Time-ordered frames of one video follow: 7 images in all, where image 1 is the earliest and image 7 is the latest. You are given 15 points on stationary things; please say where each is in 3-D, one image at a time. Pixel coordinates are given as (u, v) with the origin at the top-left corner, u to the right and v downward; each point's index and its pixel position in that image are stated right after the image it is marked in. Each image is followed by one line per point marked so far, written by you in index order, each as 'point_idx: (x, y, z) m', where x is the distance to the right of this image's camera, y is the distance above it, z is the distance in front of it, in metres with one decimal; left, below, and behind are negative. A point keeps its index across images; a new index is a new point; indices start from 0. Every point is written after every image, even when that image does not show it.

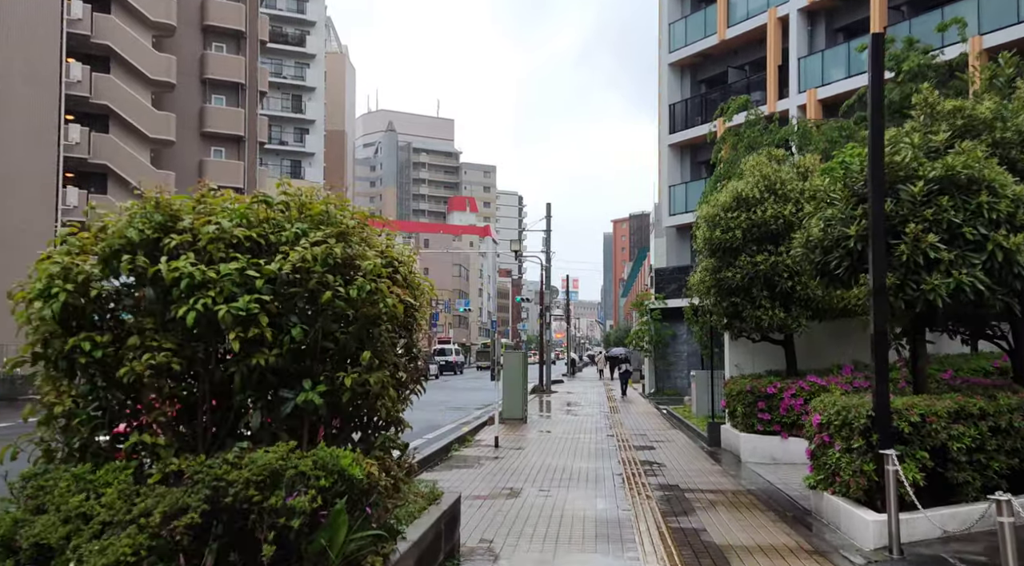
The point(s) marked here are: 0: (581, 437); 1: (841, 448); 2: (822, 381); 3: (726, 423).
0: (+1.4, -3.2, +14.9) m
1: (+3.0, -1.5, +6.6) m
2: (+4.7, -1.5, +11.1) m
3: (+3.8, -2.5, +13.0) m
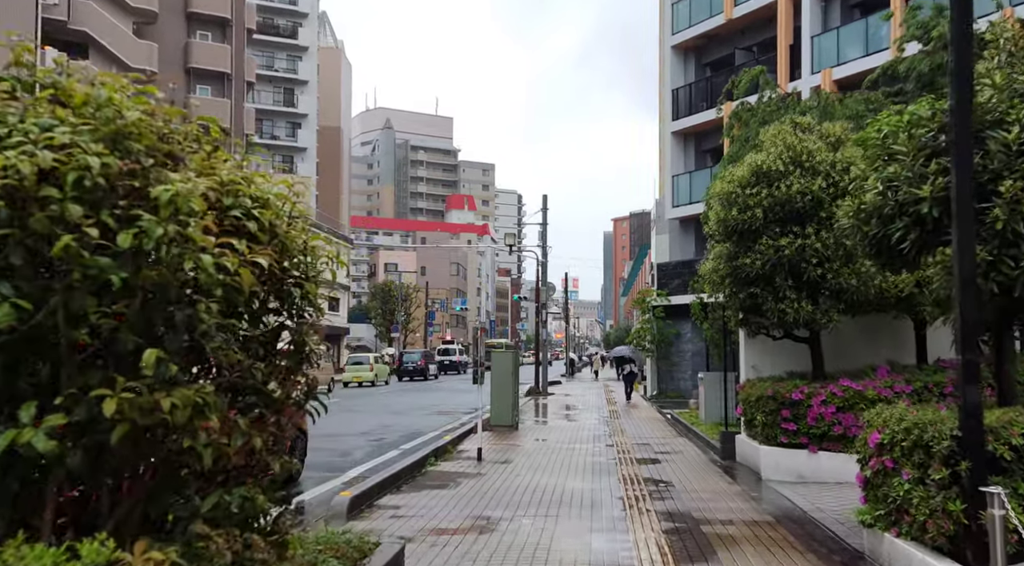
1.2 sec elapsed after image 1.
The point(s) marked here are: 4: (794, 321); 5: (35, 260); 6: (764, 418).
0: (+1.2, -3.0, +13.3) m
1: (+2.8, -1.4, +5.0) m
2: (+4.5, -1.3, +9.5) m
3: (+3.6, -2.3, +11.4) m
4: (+3.7, -0.5, +9.5) m
5: (-1.2, +0.1, +1.8) m
6: (+3.4, -1.9, +9.9) m
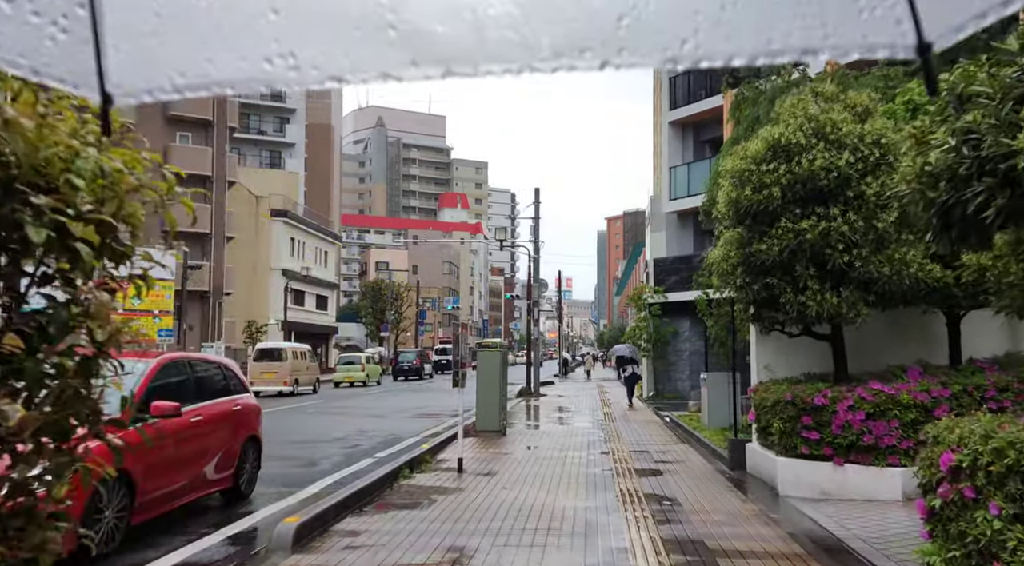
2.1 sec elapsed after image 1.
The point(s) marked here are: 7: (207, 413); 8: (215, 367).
0: (+0.9, -2.9, +12.0) m
1: (+2.6, -1.2, +3.8) m
2: (+4.3, -1.2, +8.3) m
3: (+3.4, -2.2, +10.2) m
4: (+3.5, -0.4, +8.3) m
5: (-1.4, +0.2, +0.6) m
6: (+3.2, -1.7, +8.7) m
7: (-3.2, -1.4, +7.6) m
8: (-3.4, -1.0, +8.3) m
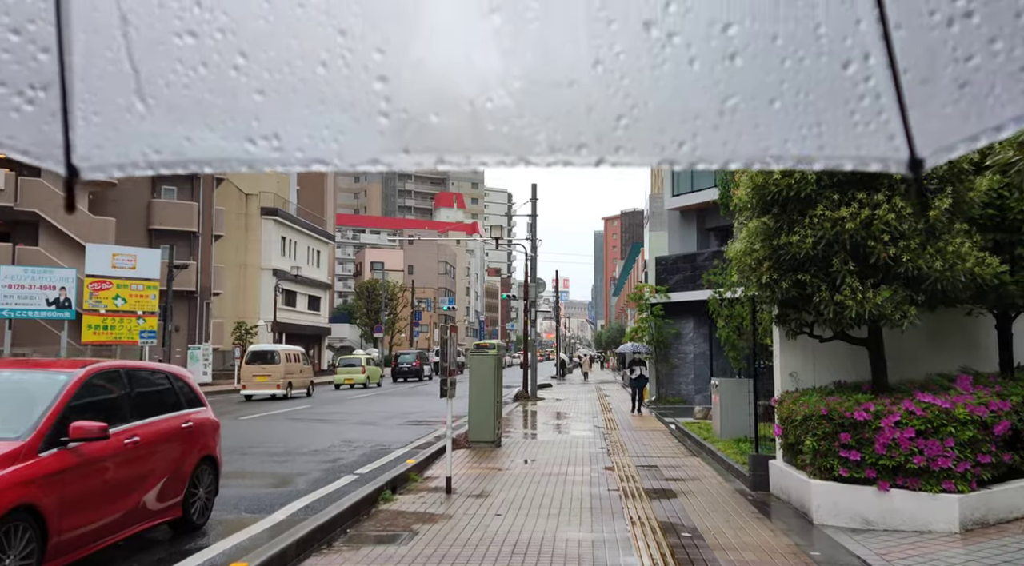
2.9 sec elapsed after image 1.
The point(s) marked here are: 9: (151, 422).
0: (+0.9, -2.8, +10.9) m
1: (+2.6, -1.2, +2.7) m
2: (+4.2, -1.1, +7.2) m
3: (+3.3, -2.2, +9.1) m
4: (+3.4, -0.3, +7.2) m
5: (-1.4, +0.2, -0.5) m
6: (+3.2, -1.7, +7.6) m
7: (-3.2, -1.3, +6.5) m
8: (-3.5, -0.9, +7.2) m
9: (-3.3, -1.3, +6.6) m
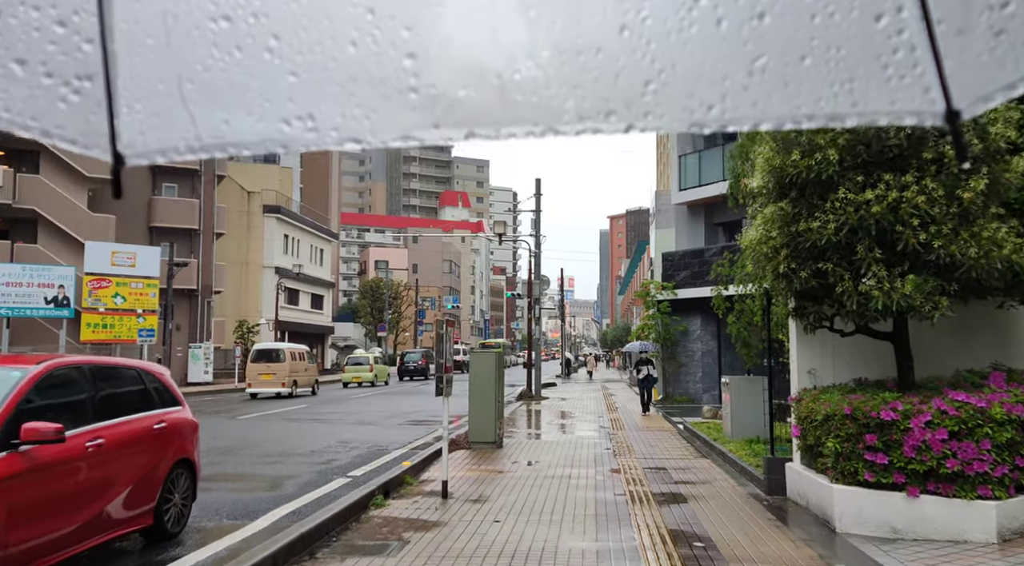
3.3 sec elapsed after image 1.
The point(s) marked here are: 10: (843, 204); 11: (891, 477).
0: (+0.9, -2.7, +10.4) m
1: (+2.5, -1.1, +2.2) m
2: (+4.2, -1.0, +6.6) m
3: (+3.3, -2.1, +8.6) m
4: (+3.4, -0.2, +6.7) m
5: (-1.5, +0.3, -1.0) m
6: (+3.1, -1.6, +7.0) m
7: (-3.3, -1.2, +5.9) m
8: (-3.5, -0.9, +6.7) m
9: (-3.3, -1.2, +6.1) m
10: (+3.1, +0.7, +6.8) m
11: (+3.5, -1.8, +6.7) m
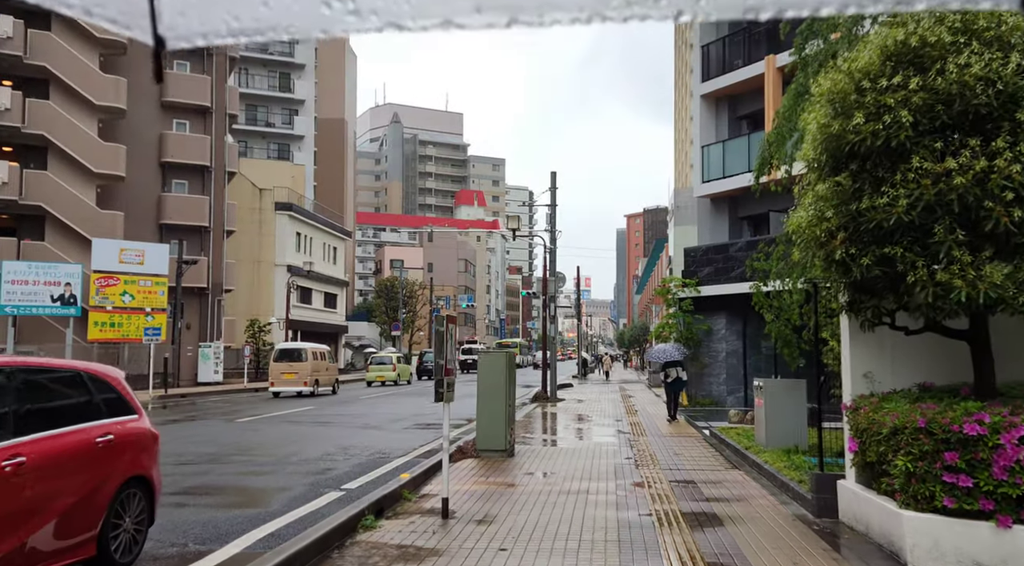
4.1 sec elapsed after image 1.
0: (+1.0, -2.6, +9.3) m
1: (+2.5, -1.0, +1.1) m
2: (+4.3, -0.9, +5.5) m
3: (+3.4, -2.0, +7.4) m
4: (+3.5, -0.1, +5.5) m
5: (-1.6, +0.4, -2.0) m
6: (+3.2, -1.5, +5.9) m
7: (-3.2, -1.1, +5.0) m
8: (-3.4, -0.8, +5.7) m
9: (-3.3, -1.1, +5.1) m
10: (+3.2, +0.8, +5.7) m
11: (+3.6, -1.7, +5.6) m
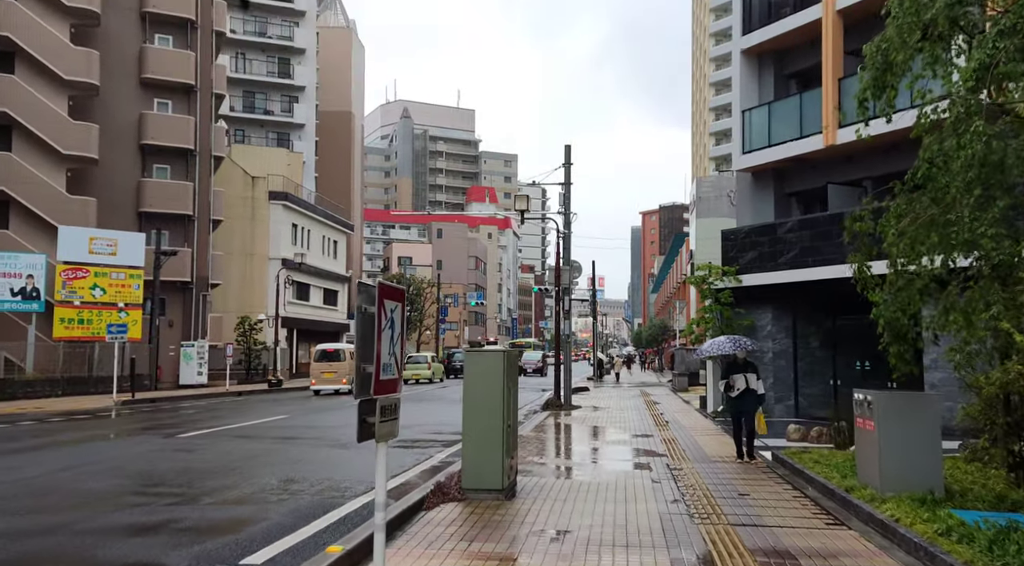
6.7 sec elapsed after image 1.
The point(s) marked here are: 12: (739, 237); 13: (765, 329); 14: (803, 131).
0: (+1.0, -2.3, +5.9) m
1: (+2.3, -0.7, -2.4) m
2: (+4.1, -0.6, +2.0) m
3: (+3.3, -1.6, +3.9) m
4: (+3.3, +0.2, +2.0) m
5: (-1.8, +0.7, -5.5) m
6: (+3.1, -1.2, +2.4) m
7: (-3.3, -0.8, +1.6) m
8: (-3.5, -0.4, +2.3) m
9: (-3.4, -0.8, +1.8) m
10: (+3.1, +1.2, +2.2) m
11: (+3.5, -1.4, +2.1) m
12: (+6.2, +1.2, +19.8) m
13: (+6.8, -1.2, +19.5) m
14: (+7.5, +3.9, +18.8) m
